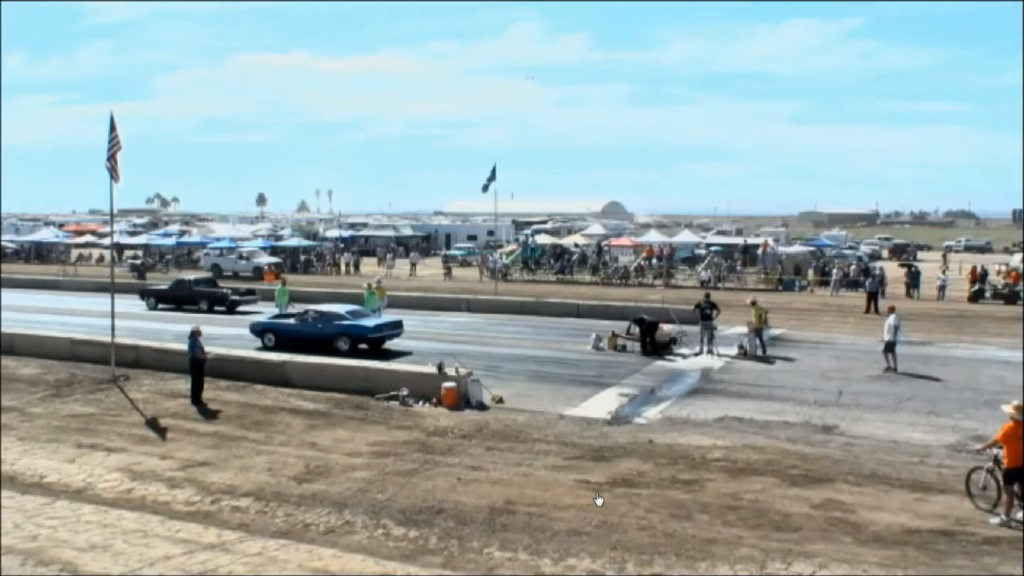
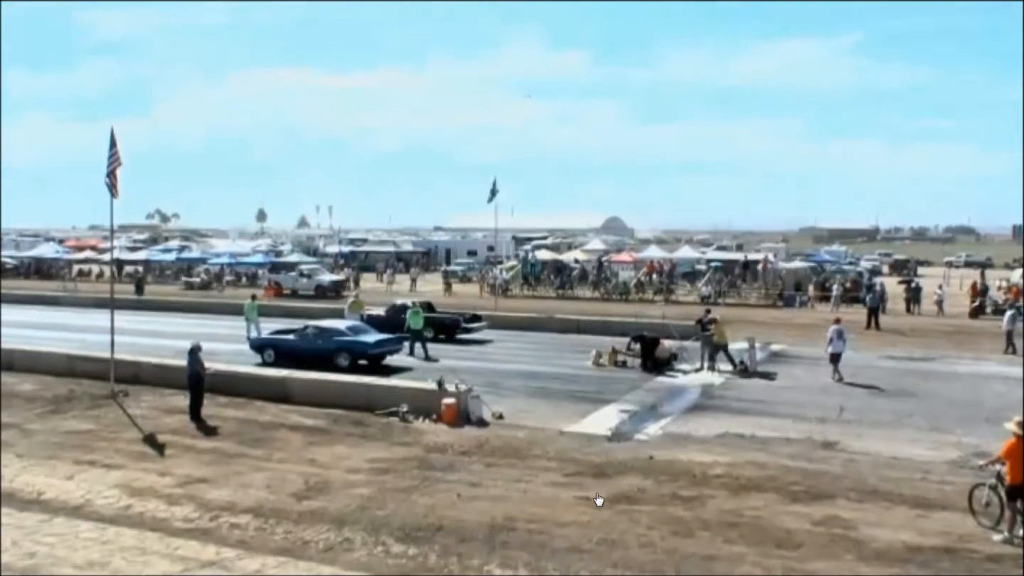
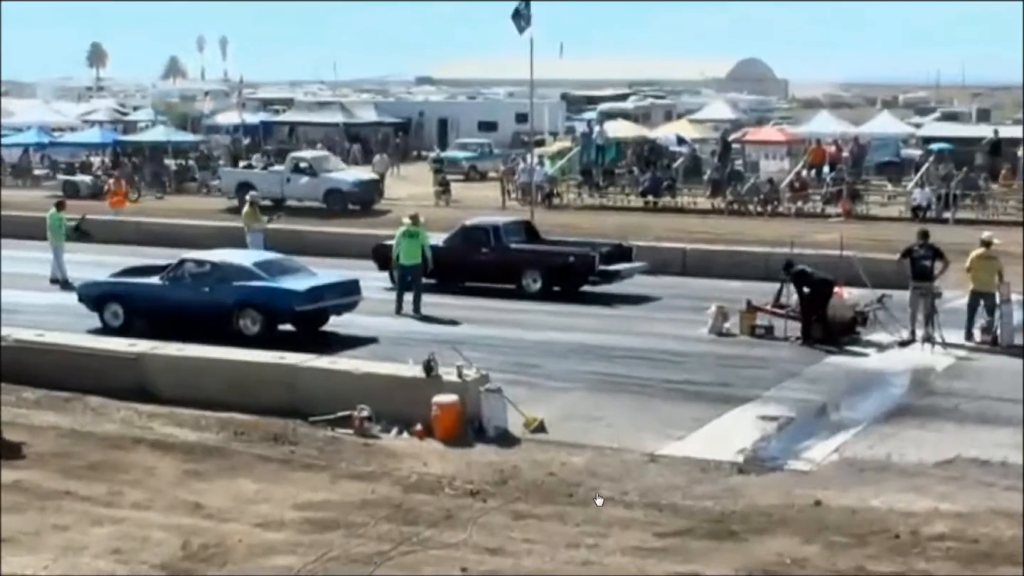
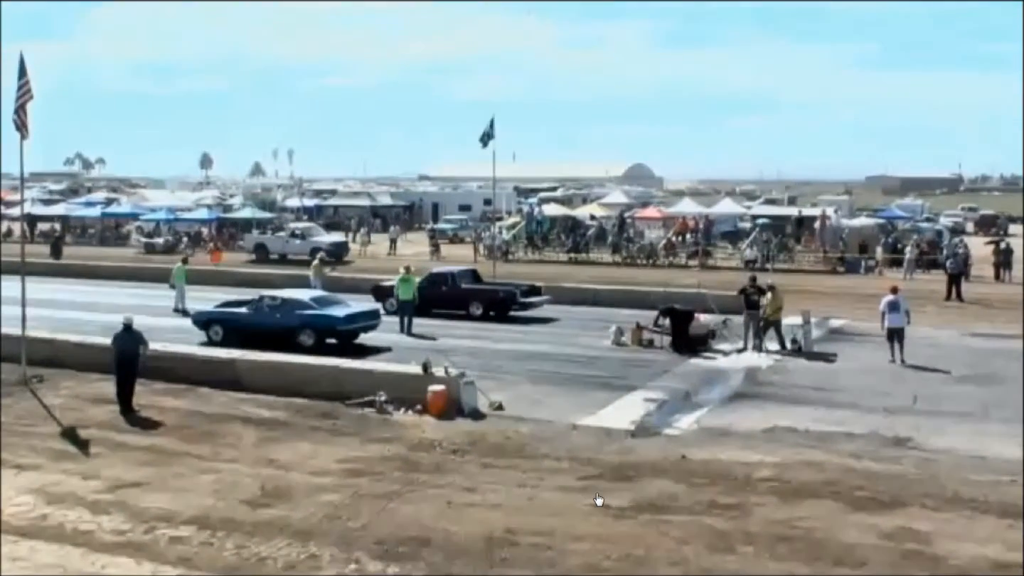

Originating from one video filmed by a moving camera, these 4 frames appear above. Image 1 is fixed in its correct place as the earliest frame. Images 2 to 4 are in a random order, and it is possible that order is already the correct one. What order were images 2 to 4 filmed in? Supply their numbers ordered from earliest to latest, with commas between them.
2, 4, 3
